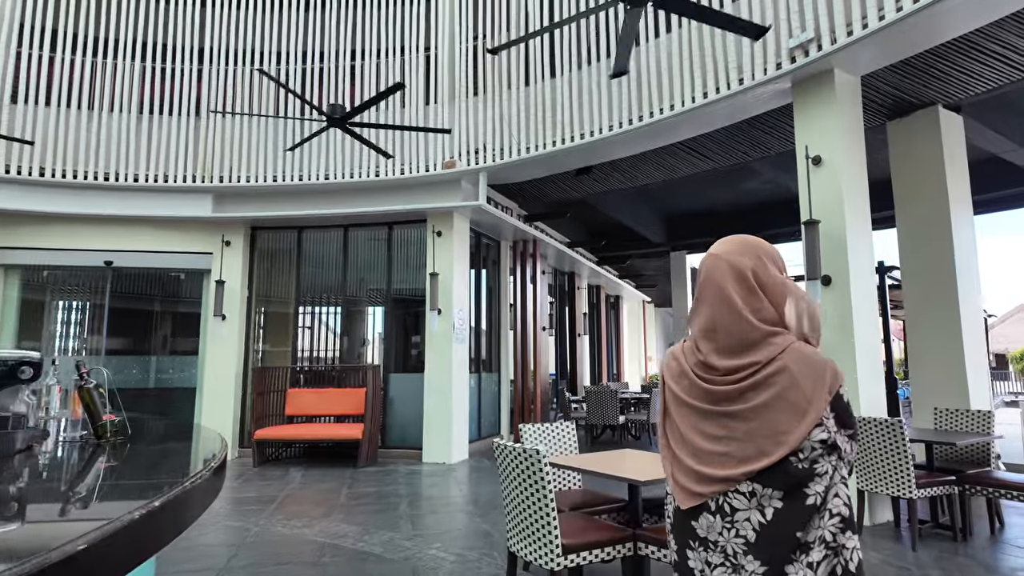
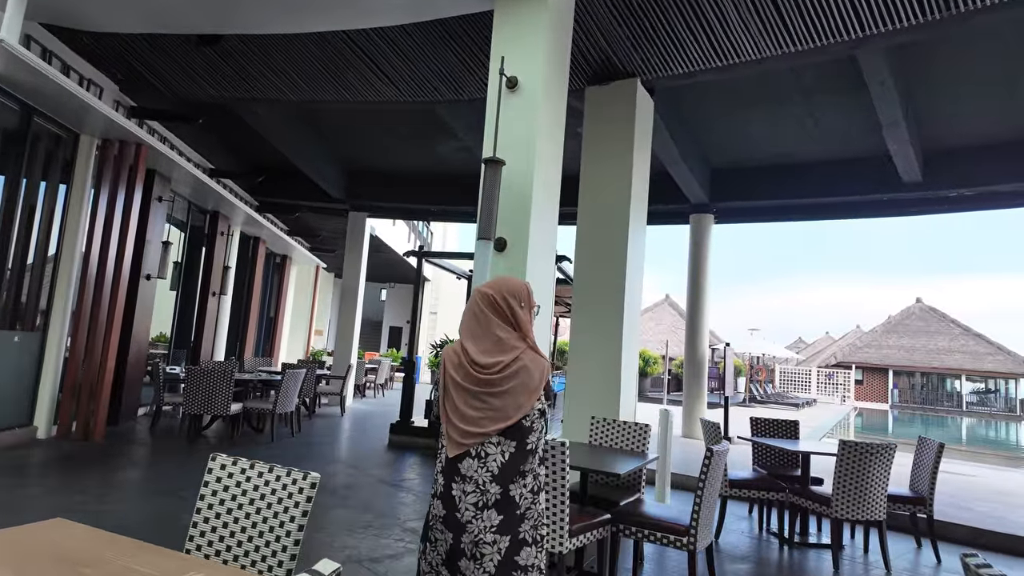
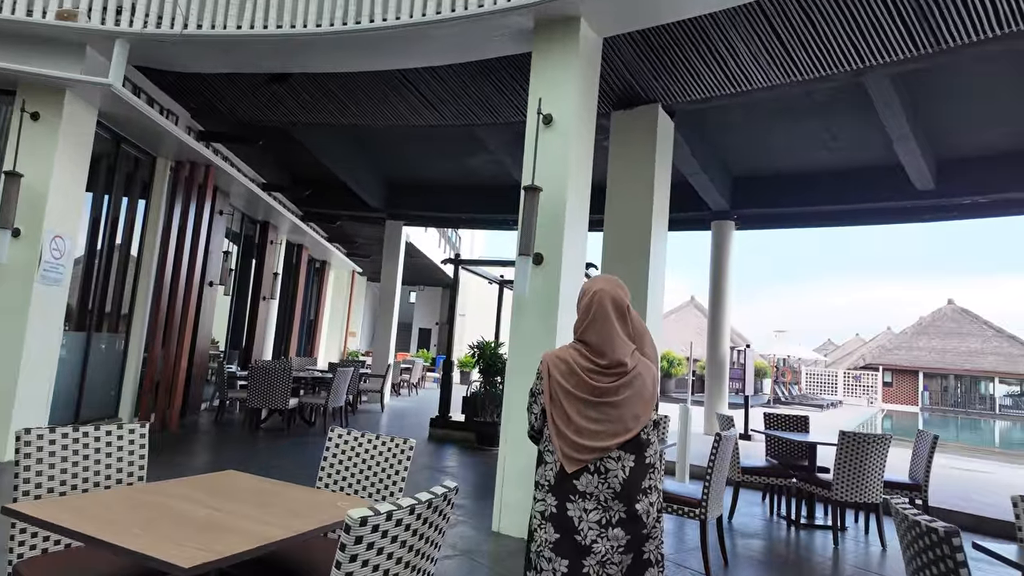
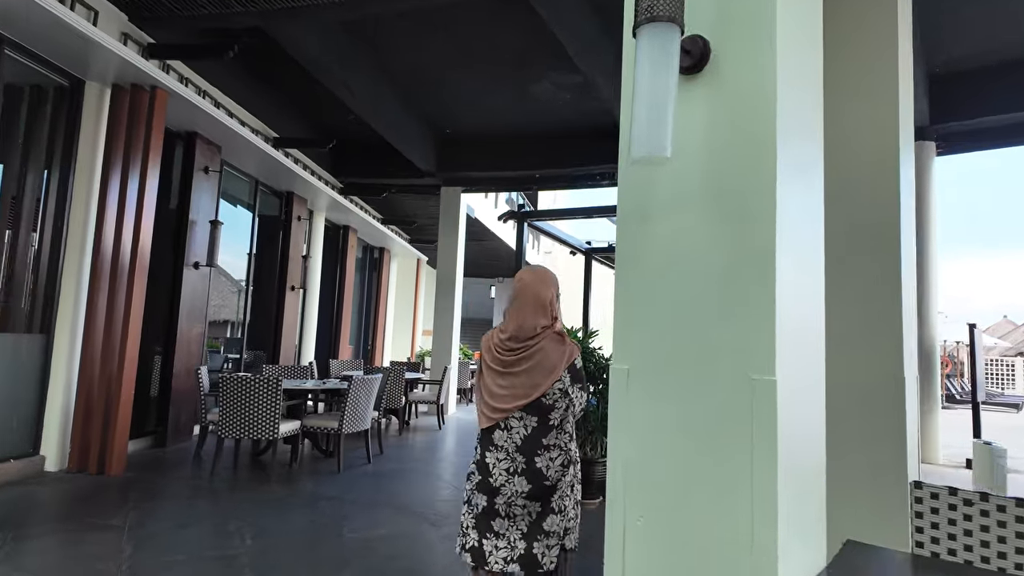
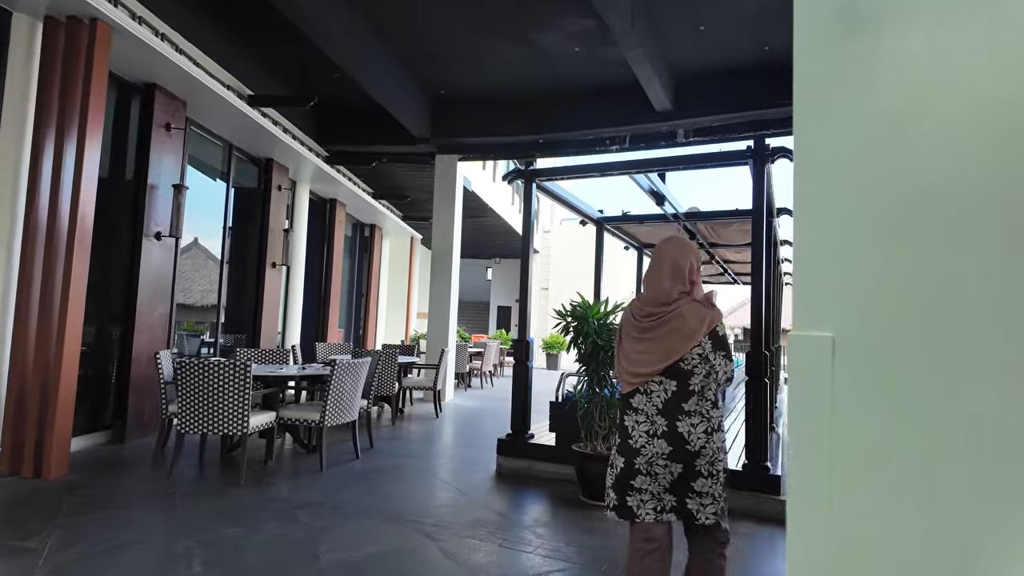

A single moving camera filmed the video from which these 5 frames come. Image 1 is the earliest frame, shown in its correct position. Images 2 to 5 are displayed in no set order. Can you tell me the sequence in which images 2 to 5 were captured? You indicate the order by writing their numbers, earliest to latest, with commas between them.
3, 2, 4, 5
